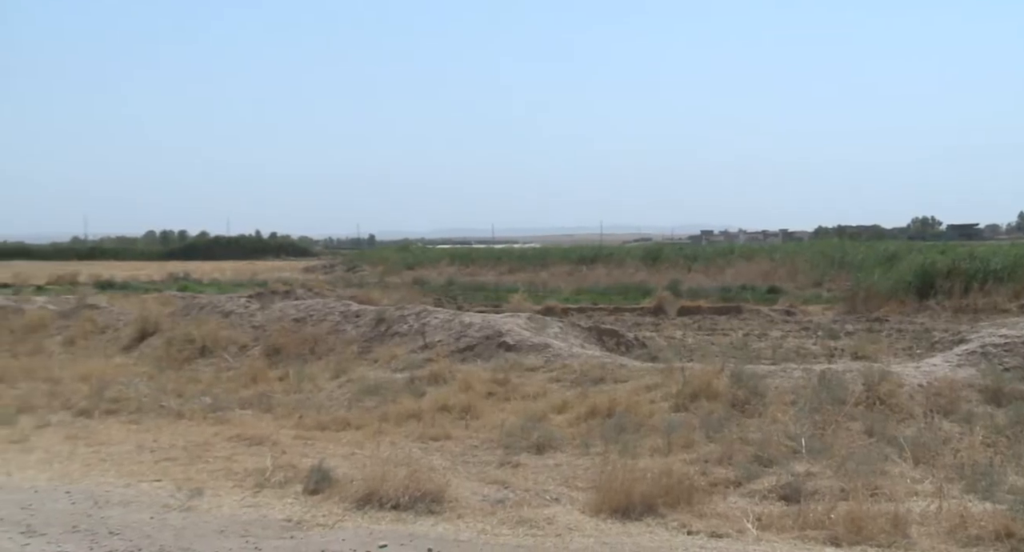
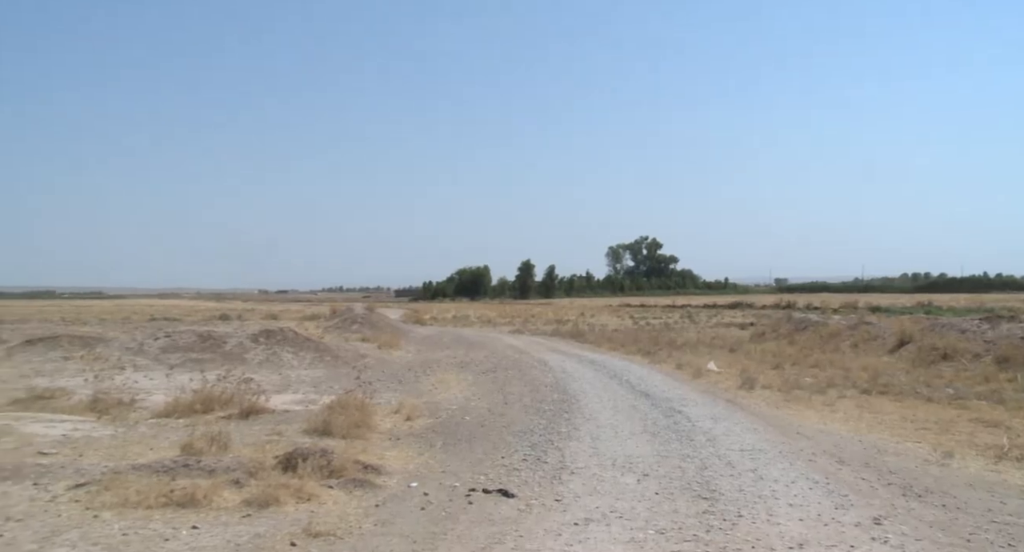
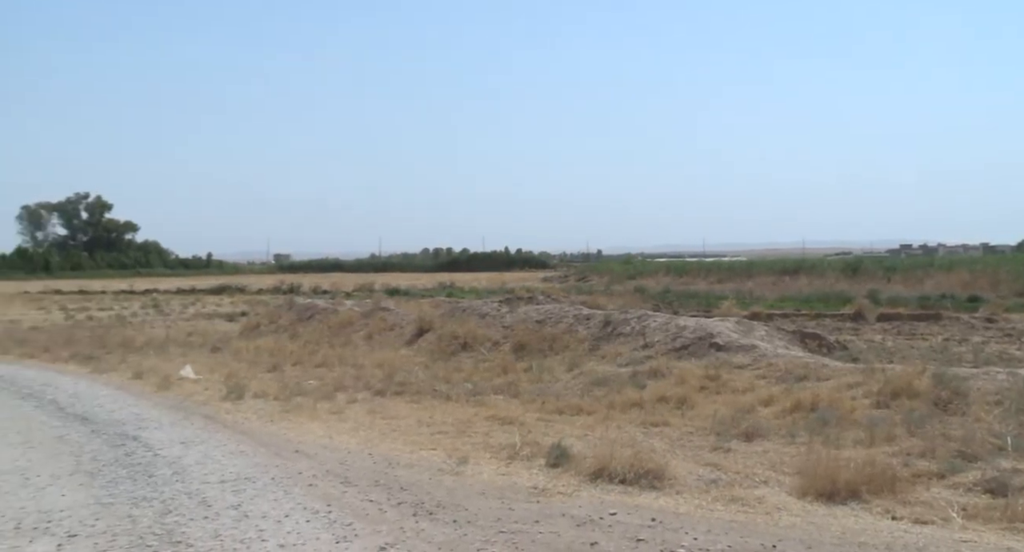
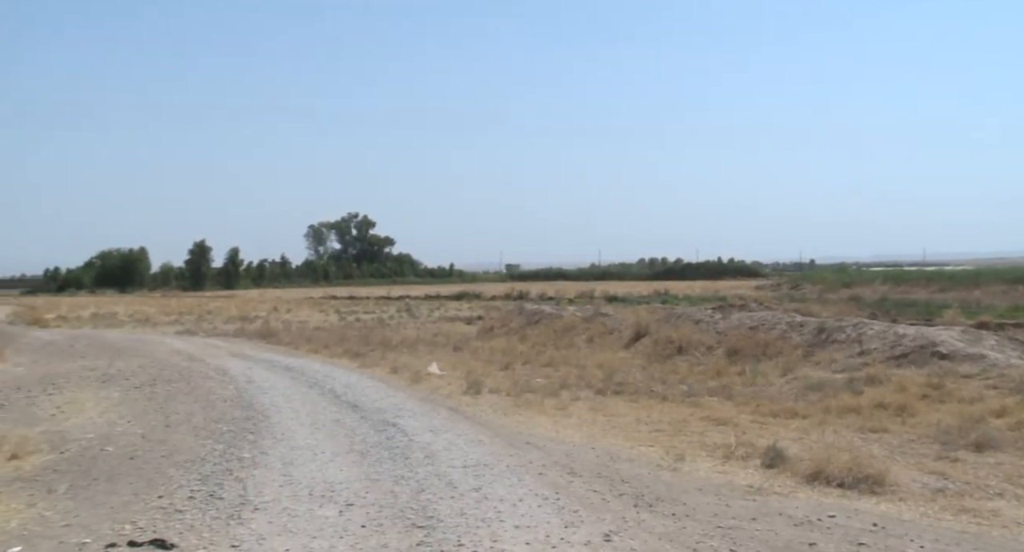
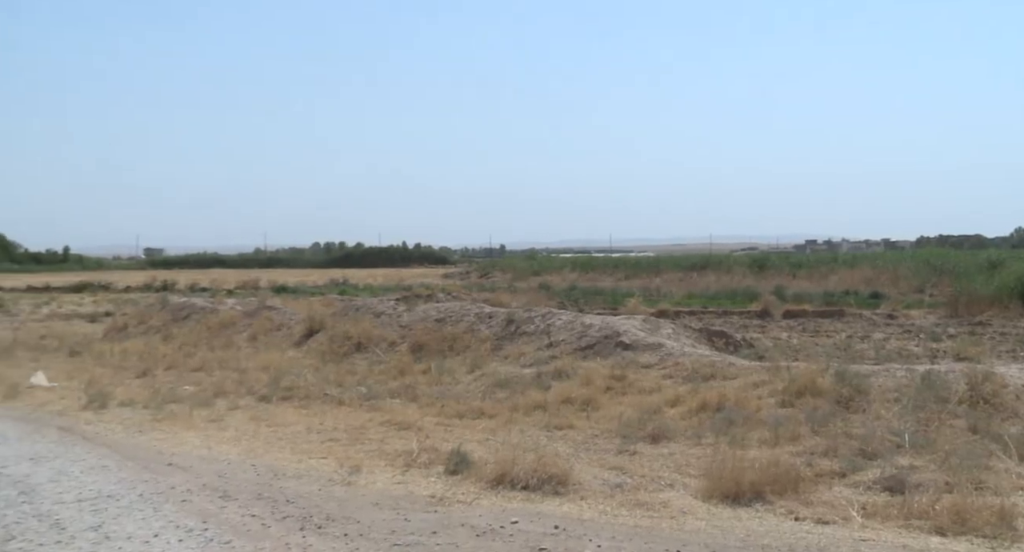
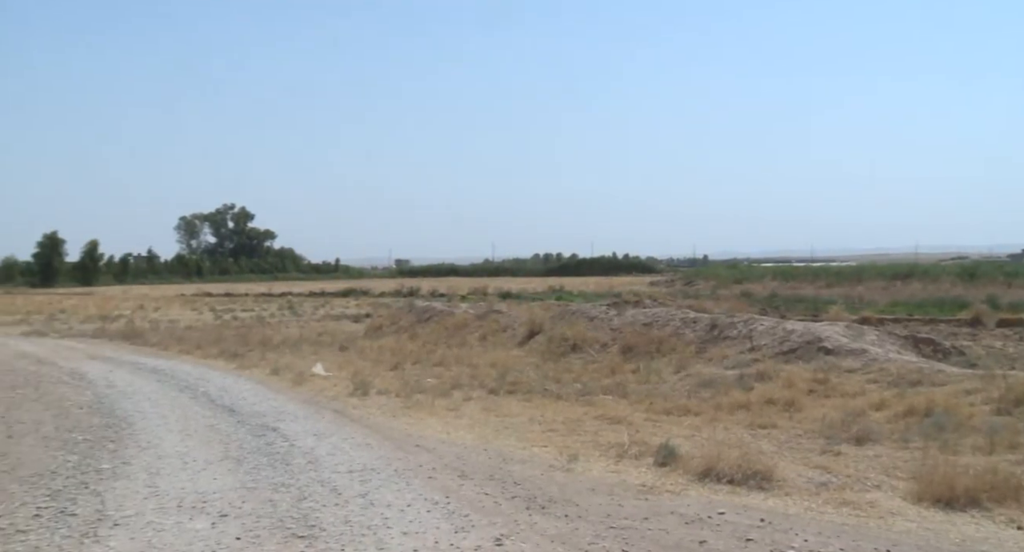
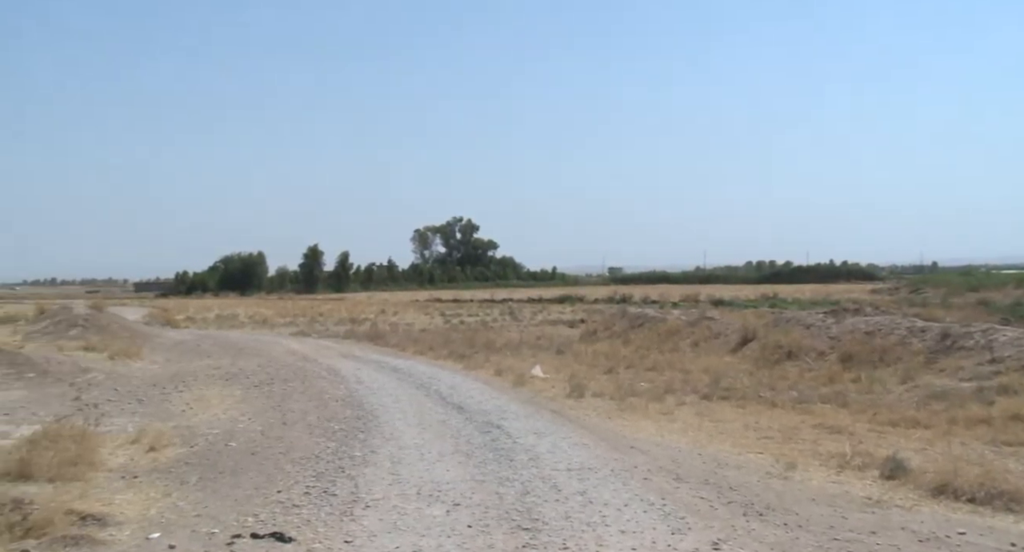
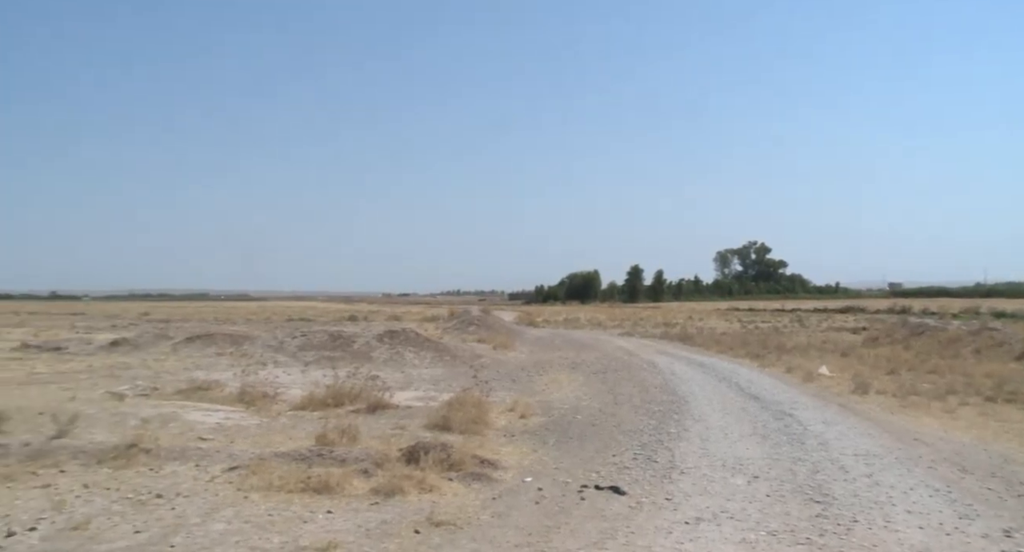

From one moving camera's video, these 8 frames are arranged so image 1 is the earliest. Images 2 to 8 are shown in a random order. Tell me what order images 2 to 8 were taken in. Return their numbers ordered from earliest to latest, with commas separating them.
5, 3, 6, 4, 7, 2, 8
